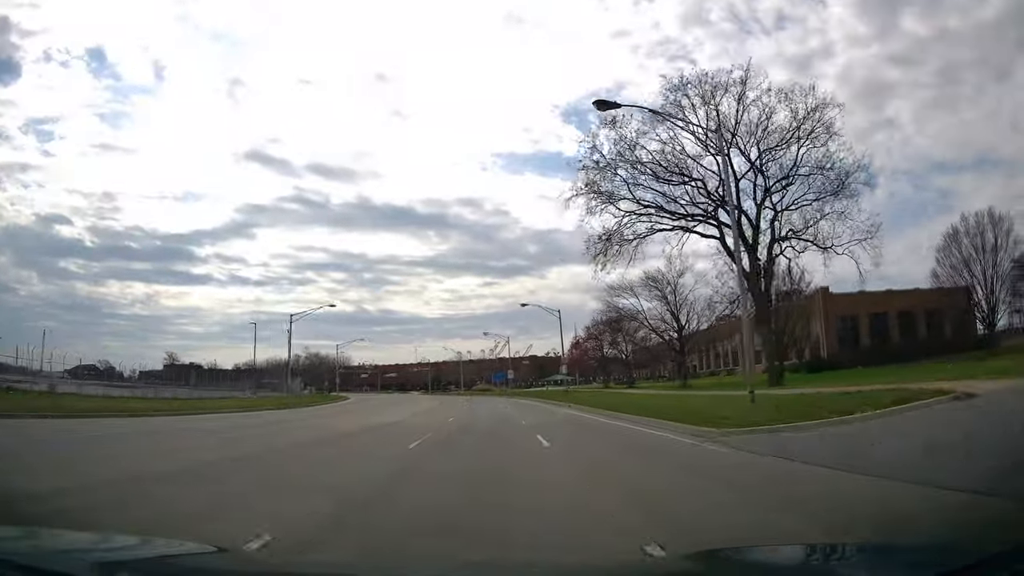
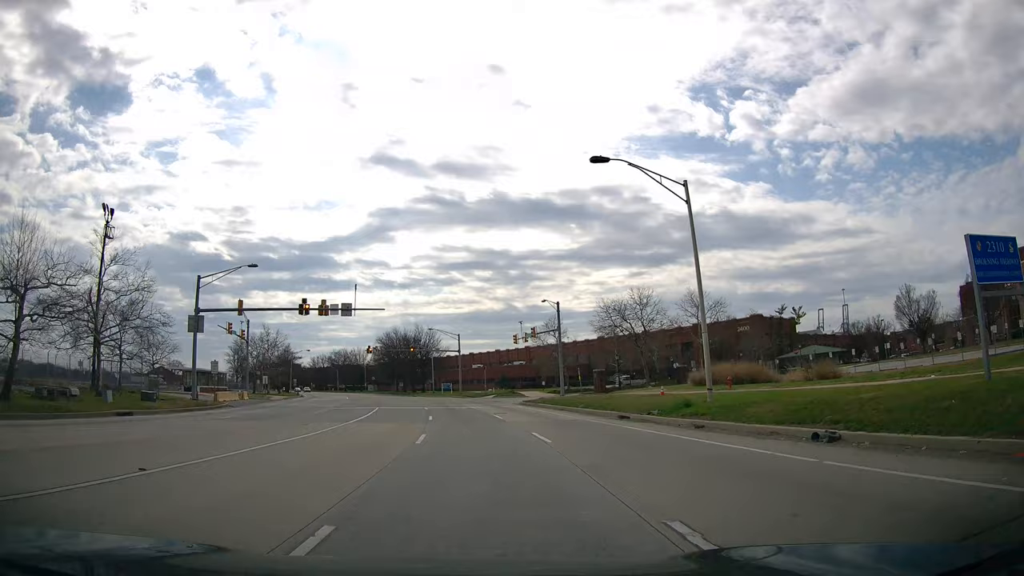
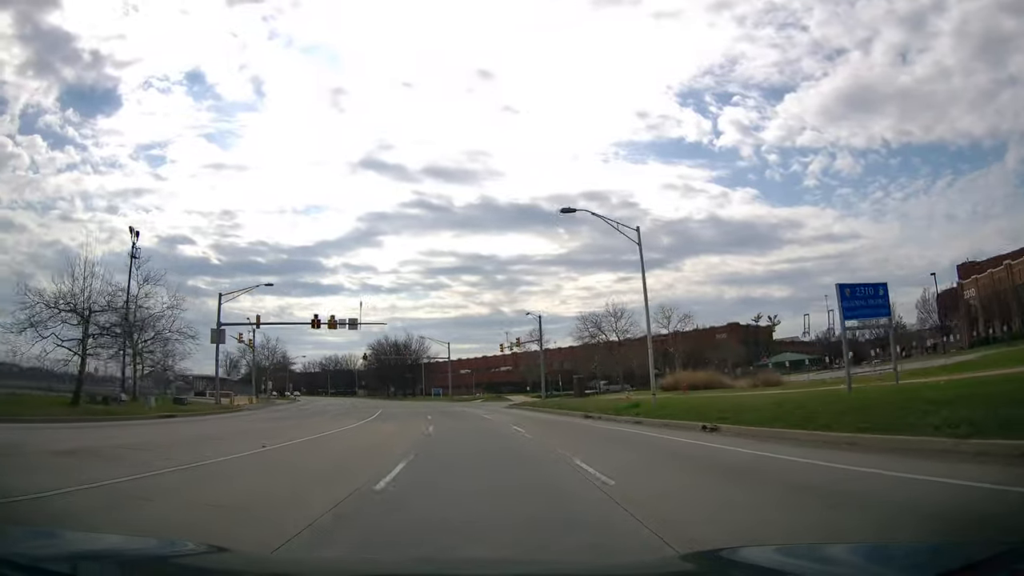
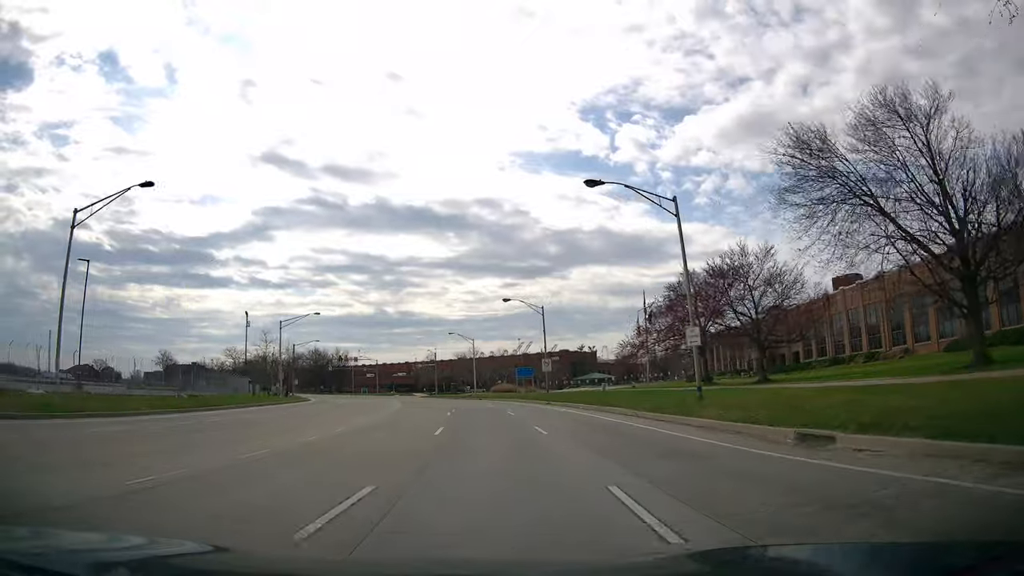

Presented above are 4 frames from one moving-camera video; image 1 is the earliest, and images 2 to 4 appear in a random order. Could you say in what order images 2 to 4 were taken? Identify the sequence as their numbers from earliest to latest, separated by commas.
4, 3, 2
